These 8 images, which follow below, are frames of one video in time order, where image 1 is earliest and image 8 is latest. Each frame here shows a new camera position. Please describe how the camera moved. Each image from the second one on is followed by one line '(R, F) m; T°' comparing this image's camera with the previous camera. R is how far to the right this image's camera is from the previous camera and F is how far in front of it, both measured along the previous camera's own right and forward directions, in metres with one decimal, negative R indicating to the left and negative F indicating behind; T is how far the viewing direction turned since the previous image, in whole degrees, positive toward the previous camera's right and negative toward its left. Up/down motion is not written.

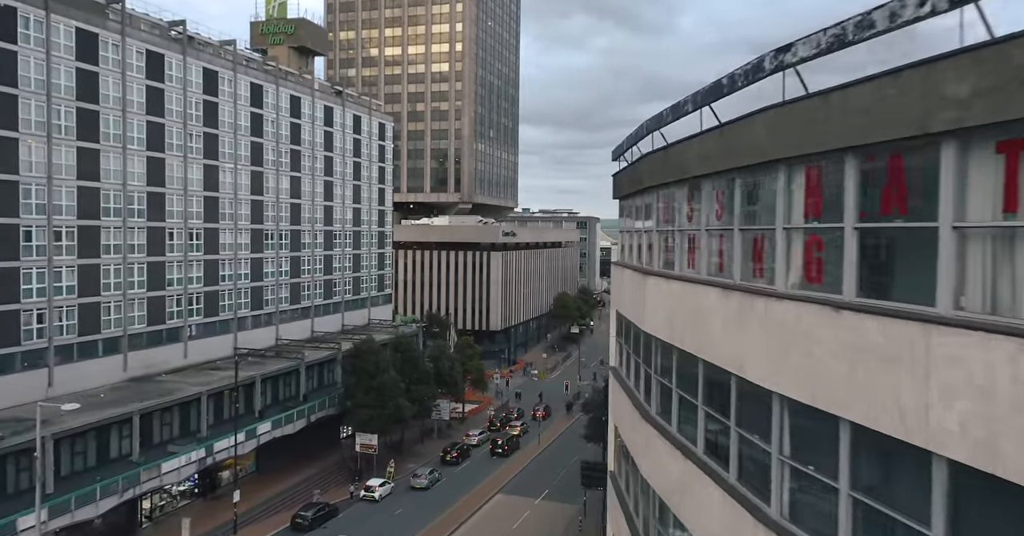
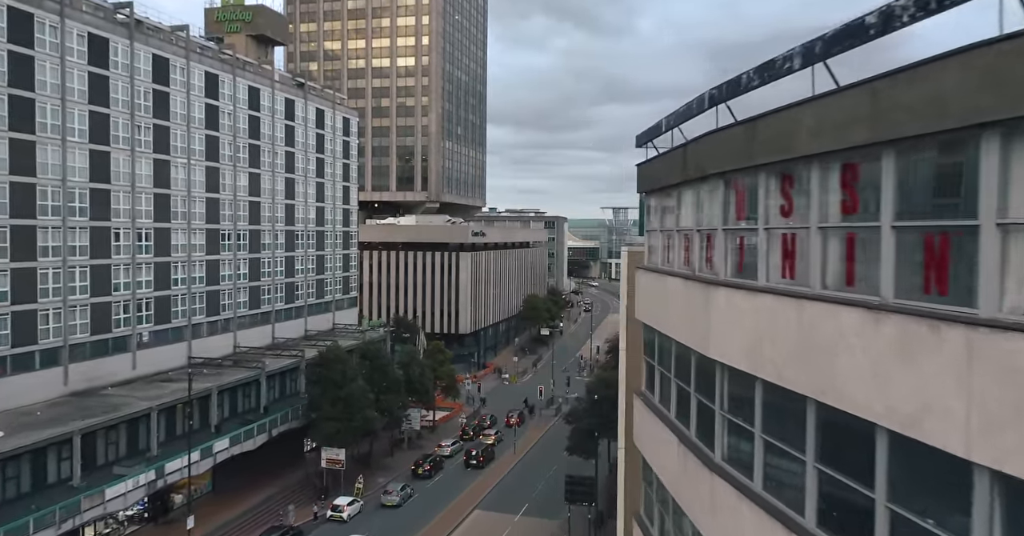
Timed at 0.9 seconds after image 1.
(-0.8, +2.4) m; +3°
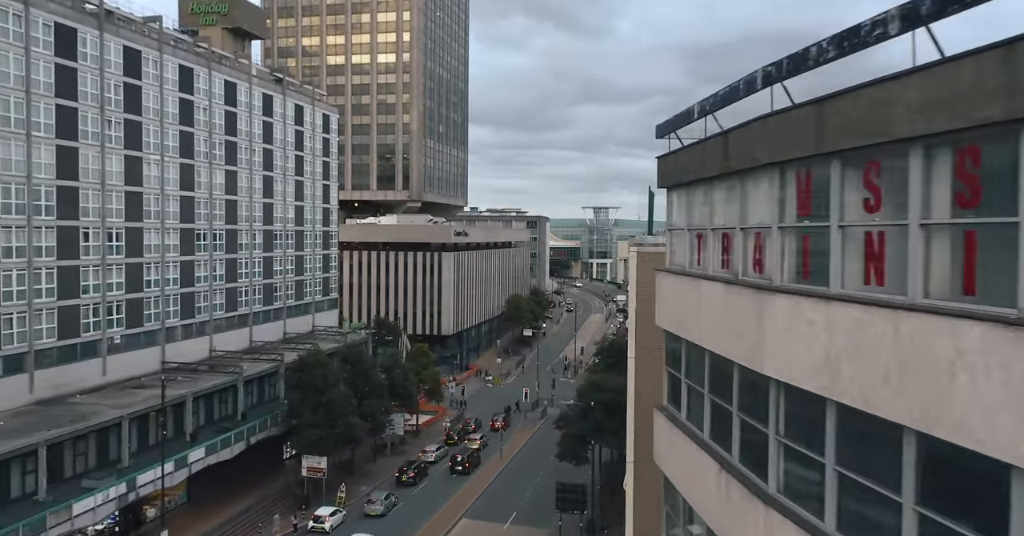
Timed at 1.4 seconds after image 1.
(-0.5, +1.2) m; +2°
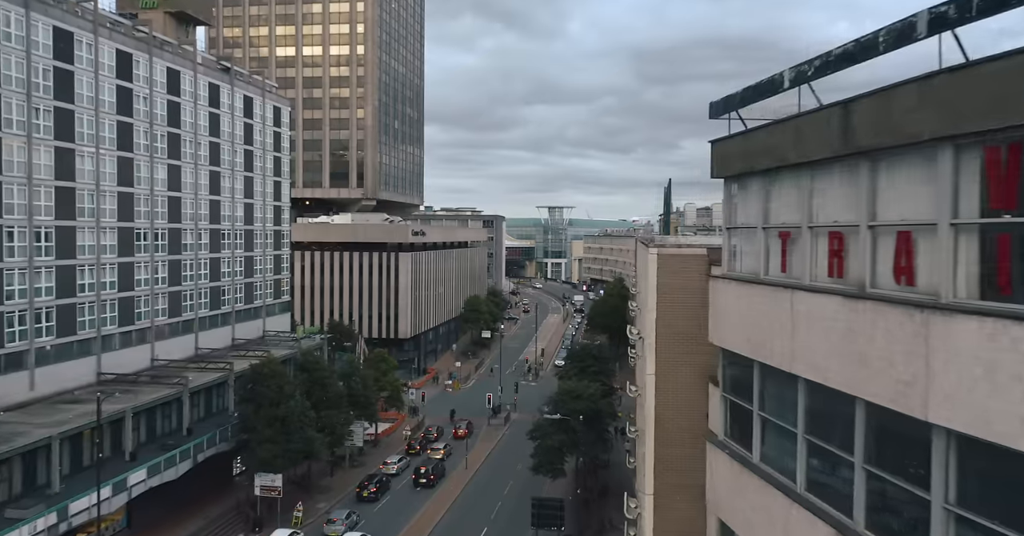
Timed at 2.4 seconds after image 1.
(-1.1, +2.1) m; +4°
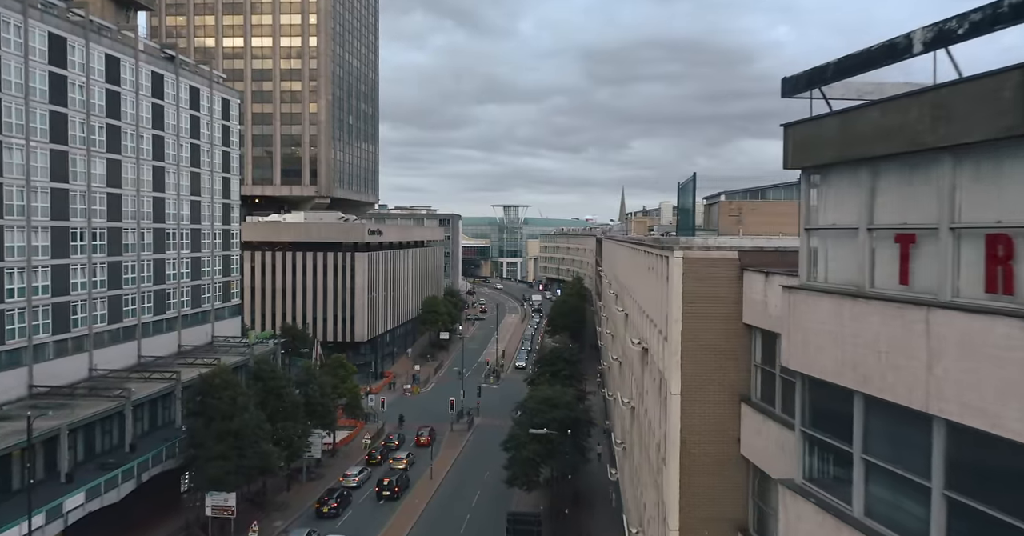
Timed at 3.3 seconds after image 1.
(-1.0, +1.8) m; +4°
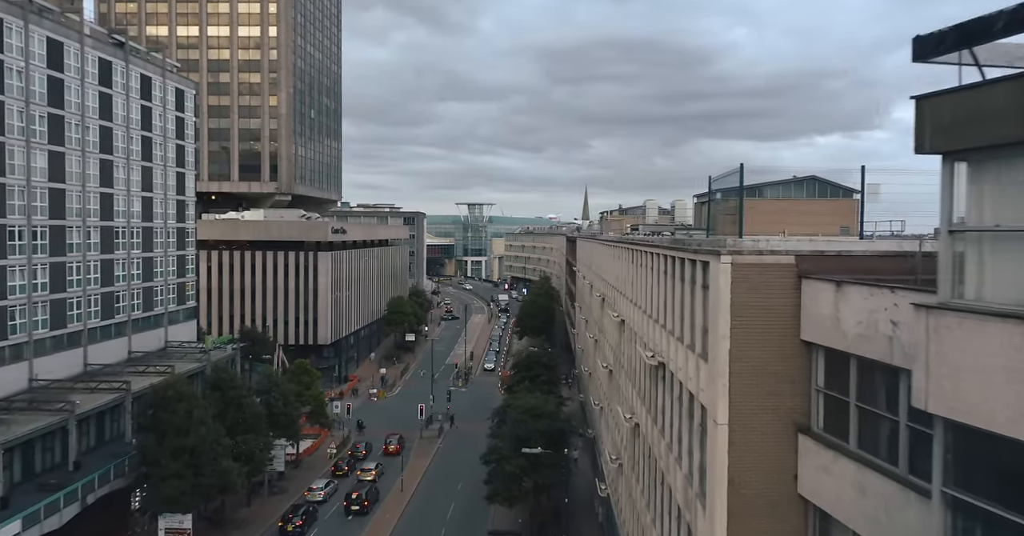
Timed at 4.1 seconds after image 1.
(-0.9, +2.0) m; +3°
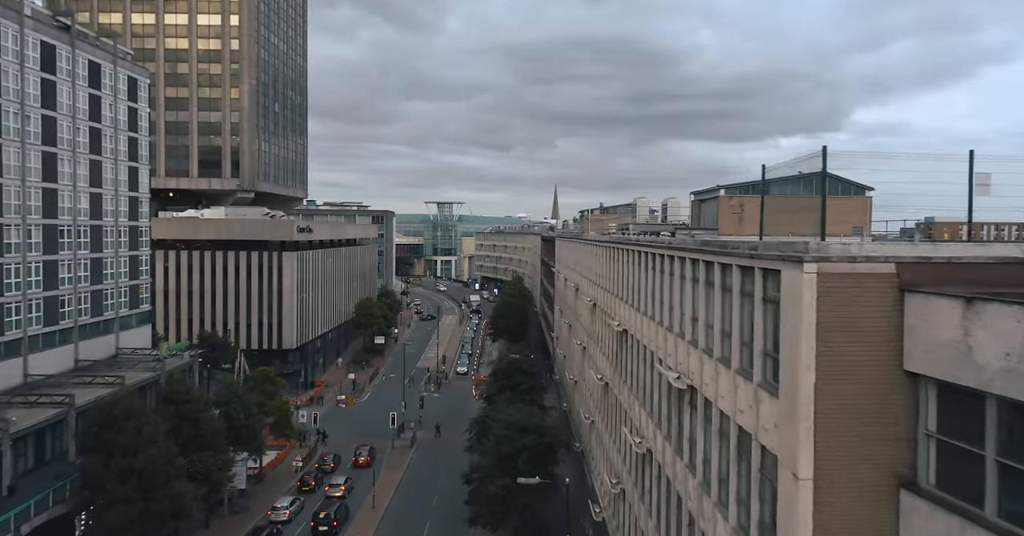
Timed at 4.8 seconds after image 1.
(-0.7, +2.5) m; +3°
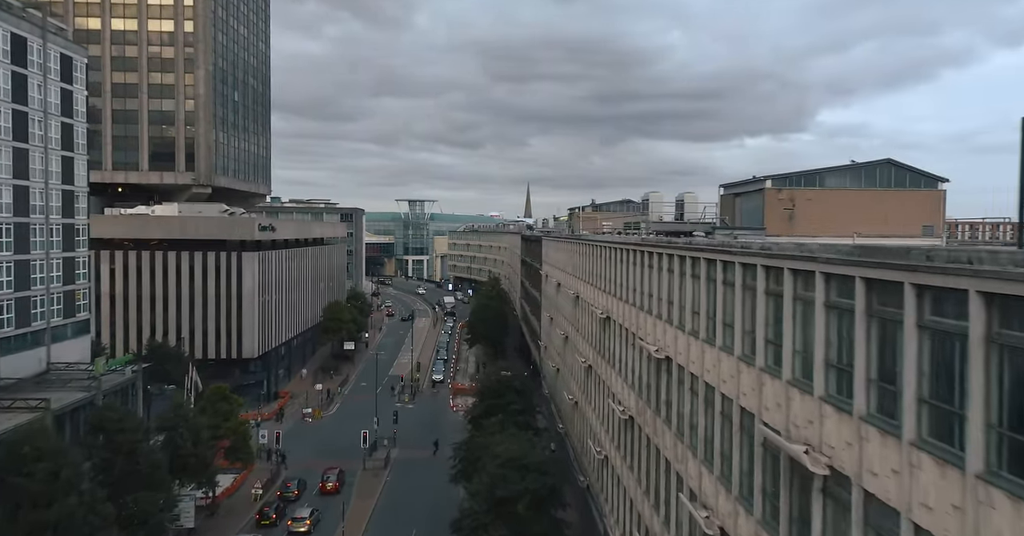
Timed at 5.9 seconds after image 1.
(-1.0, +4.9) m; +3°
